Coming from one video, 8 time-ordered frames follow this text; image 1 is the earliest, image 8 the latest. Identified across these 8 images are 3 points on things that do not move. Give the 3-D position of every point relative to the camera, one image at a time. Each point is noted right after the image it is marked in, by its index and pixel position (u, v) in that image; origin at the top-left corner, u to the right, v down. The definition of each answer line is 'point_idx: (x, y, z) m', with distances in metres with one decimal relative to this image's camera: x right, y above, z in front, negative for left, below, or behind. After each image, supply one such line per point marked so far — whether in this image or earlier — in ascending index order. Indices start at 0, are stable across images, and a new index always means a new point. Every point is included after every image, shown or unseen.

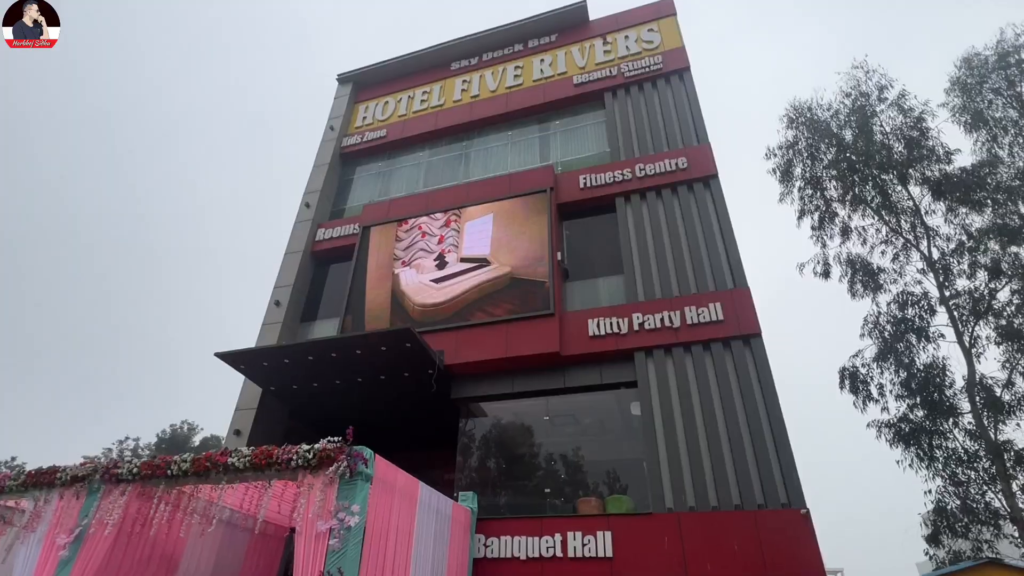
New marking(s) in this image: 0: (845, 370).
0: (+7.4, -1.8, +11.6) m
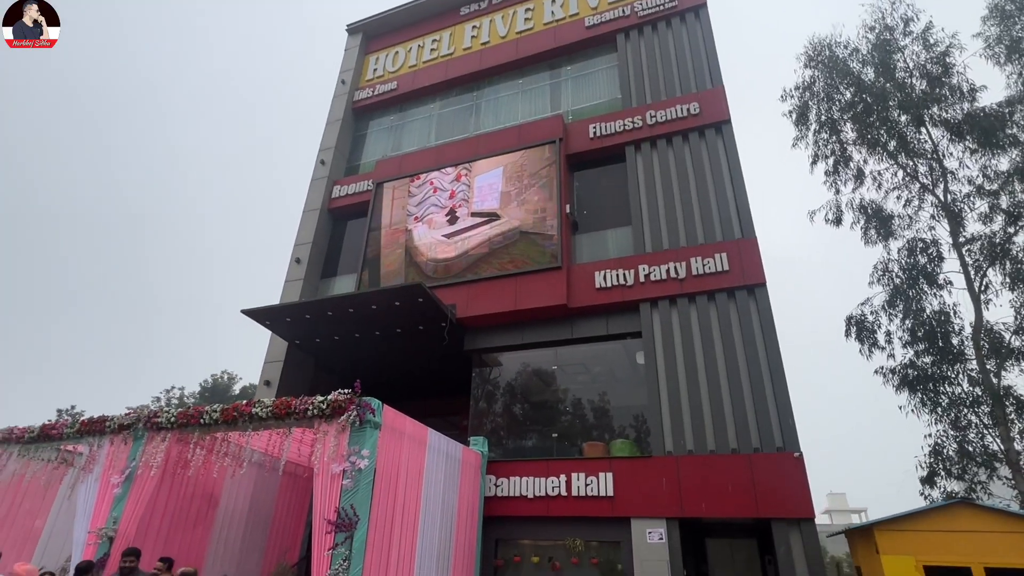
0: (+7.5, -0.7, +11.6) m
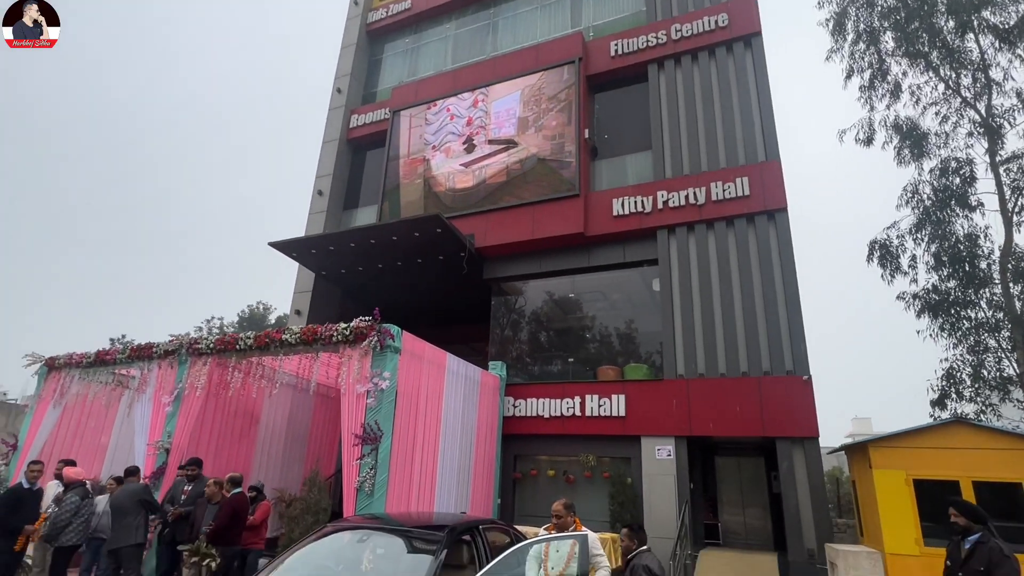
0: (+7.9, +1.0, +11.3) m
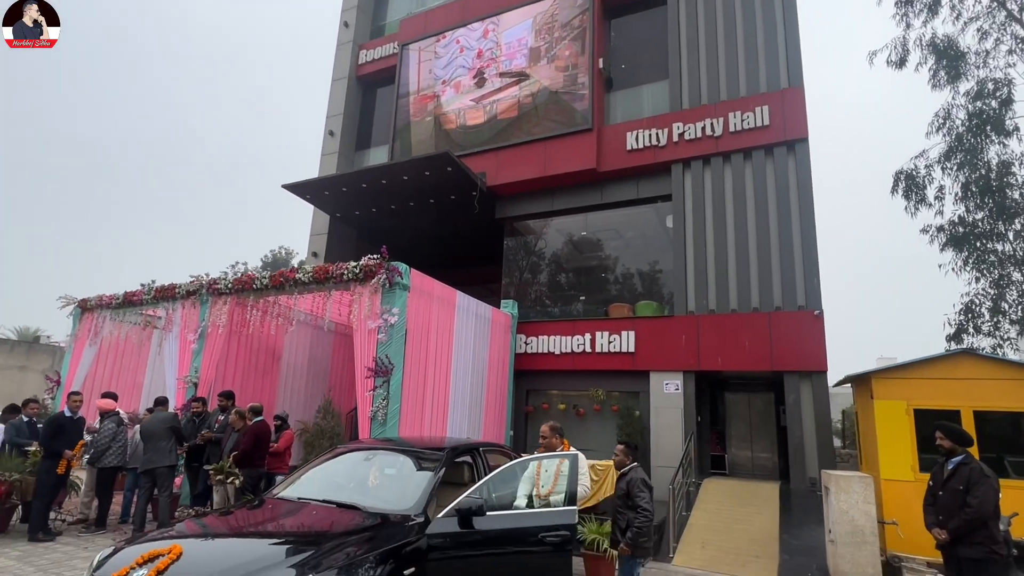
0: (+8.1, +2.4, +10.8) m
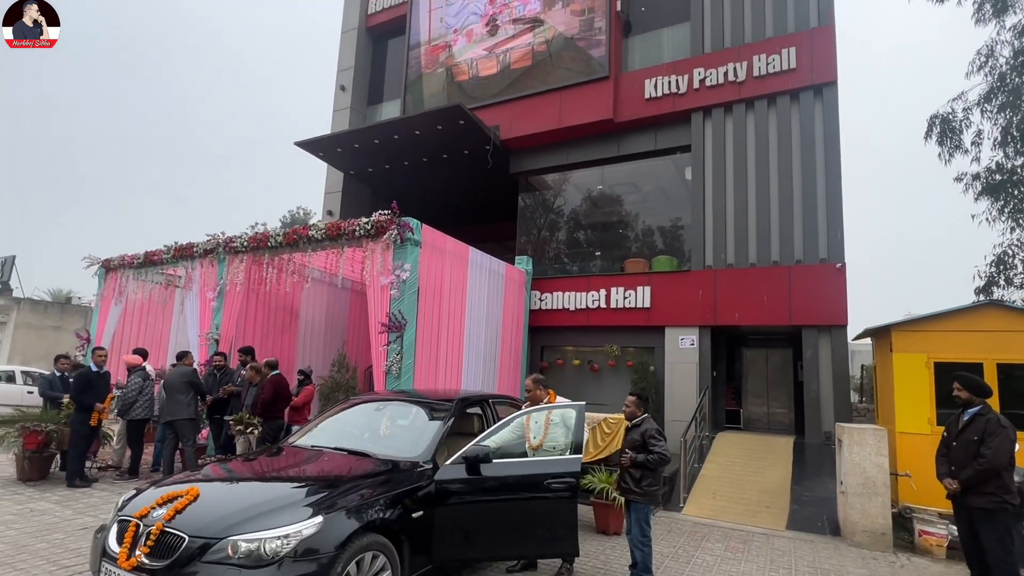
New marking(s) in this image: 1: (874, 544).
0: (+8.3, +3.3, +10.2) m
1: (+4.4, -3.1, +6.4) m
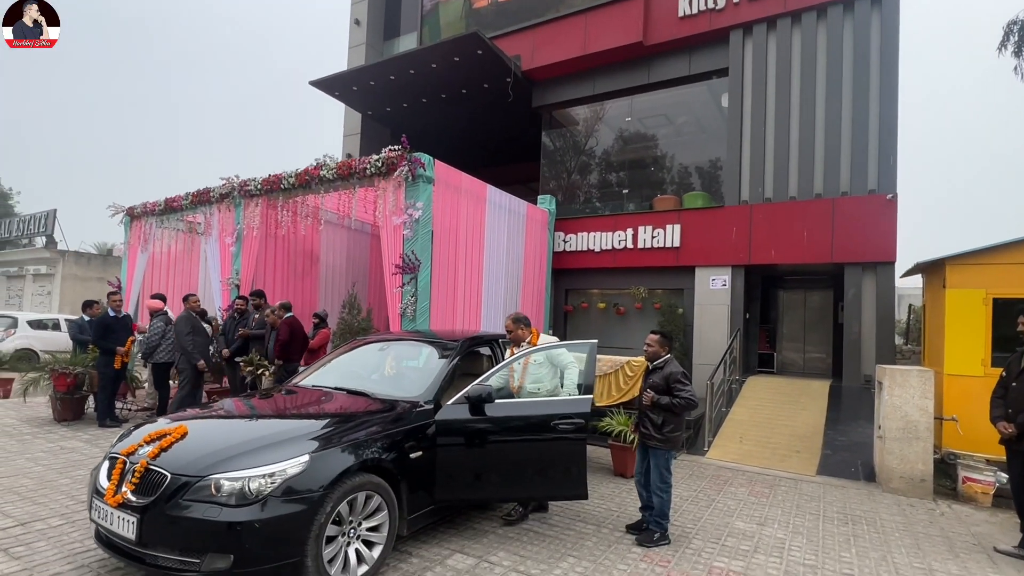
0: (+8.6, +4.5, +8.9) m
1: (+4.6, -2.3, +6.0) m
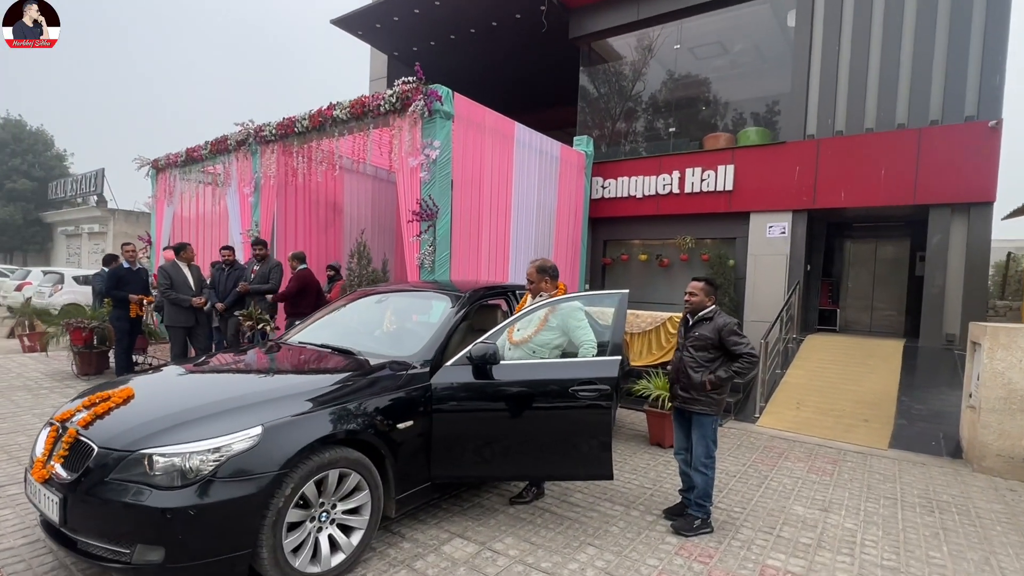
0: (+9.0, +5.3, +7.0) m
1: (+4.8, -1.8, +5.0) m
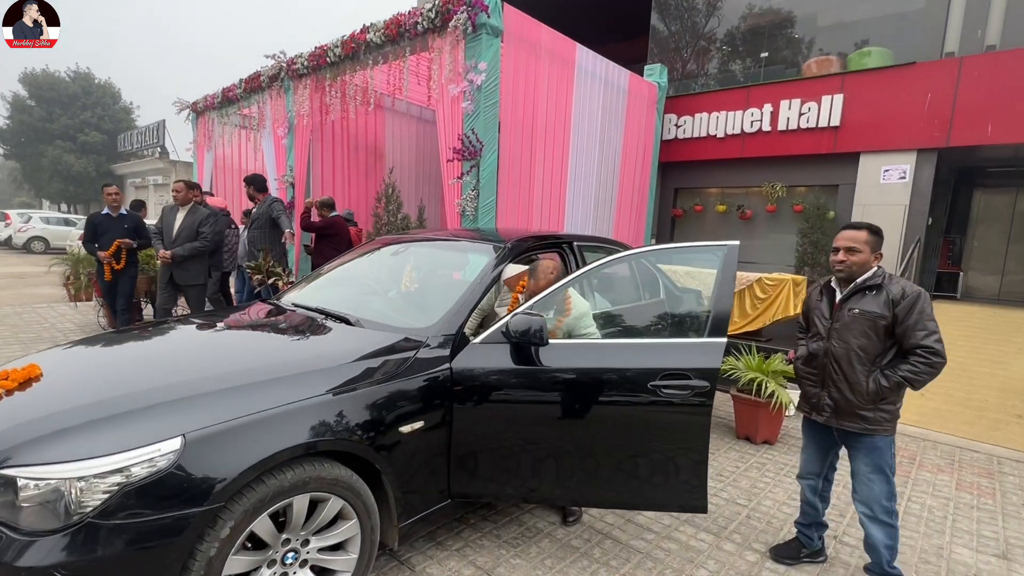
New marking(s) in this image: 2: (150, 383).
0: (+9.7, +5.6, +4.5) m
1: (+5.2, -1.5, +3.6) m
2: (-1.4, -0.4, +2.0) m
